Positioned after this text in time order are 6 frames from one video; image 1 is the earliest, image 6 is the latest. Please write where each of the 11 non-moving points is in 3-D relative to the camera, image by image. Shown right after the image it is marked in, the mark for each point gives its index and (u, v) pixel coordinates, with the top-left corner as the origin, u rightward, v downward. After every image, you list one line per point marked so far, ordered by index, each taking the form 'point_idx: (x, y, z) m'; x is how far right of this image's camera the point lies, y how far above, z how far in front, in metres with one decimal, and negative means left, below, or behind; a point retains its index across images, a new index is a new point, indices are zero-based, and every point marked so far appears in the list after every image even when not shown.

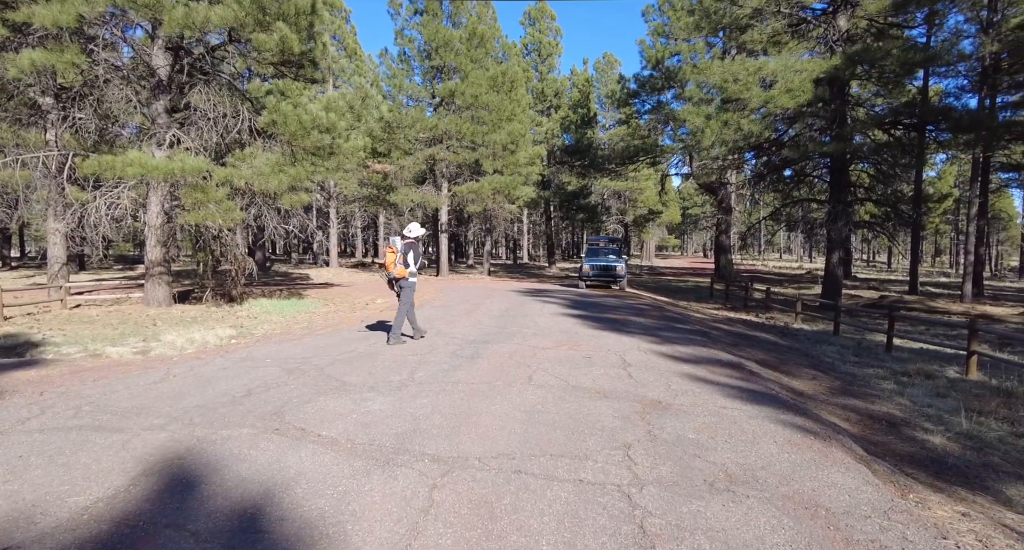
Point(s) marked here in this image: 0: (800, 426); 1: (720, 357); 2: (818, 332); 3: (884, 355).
0: (+2.1, -1.1, +3.8) m
1: (+2.5, -1.0, +6.3) m
2: (+6.2, -1.2, +10.6) m
3: (+5.7, -1.3, +8.1) m
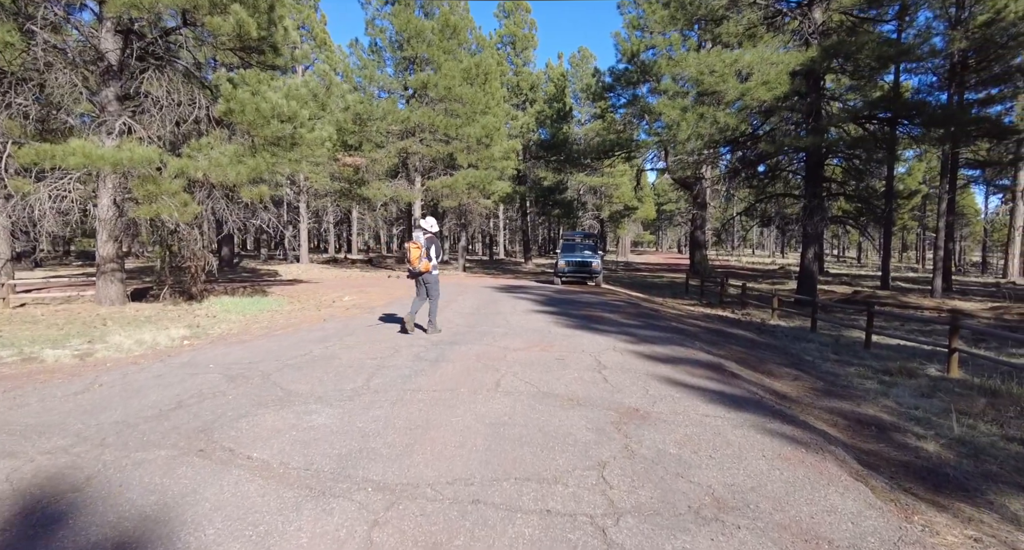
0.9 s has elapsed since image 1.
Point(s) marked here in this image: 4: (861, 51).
0: (+1.8, -1.1, +3.5) m
1: (+2.1, -0.9, +6.0) m
2: (+5.6, -1.1, +10.4) m
3: (+5.3, -1.2, +8.0) m
4: (+8.1, +5.2, +12.2) m
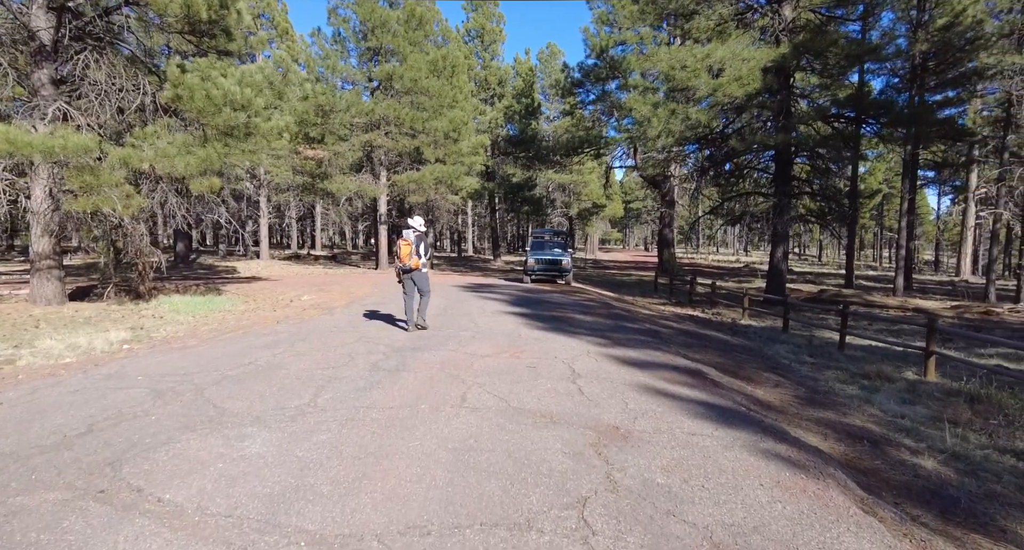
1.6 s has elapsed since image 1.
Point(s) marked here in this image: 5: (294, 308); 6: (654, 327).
0: (+1.6, -1.1, +3.1) m
1: (+1.8, -0.9, +5.6) m
2: (+5.0, -1.1, +10.3) m
3: (+4.8, -1.2, +7.9) m
4: (+7.3, +5.2, +12.2) m
5: (-4.7, -0.7, +11.4) m
6: (+2.3, -0.8, +8.4) m
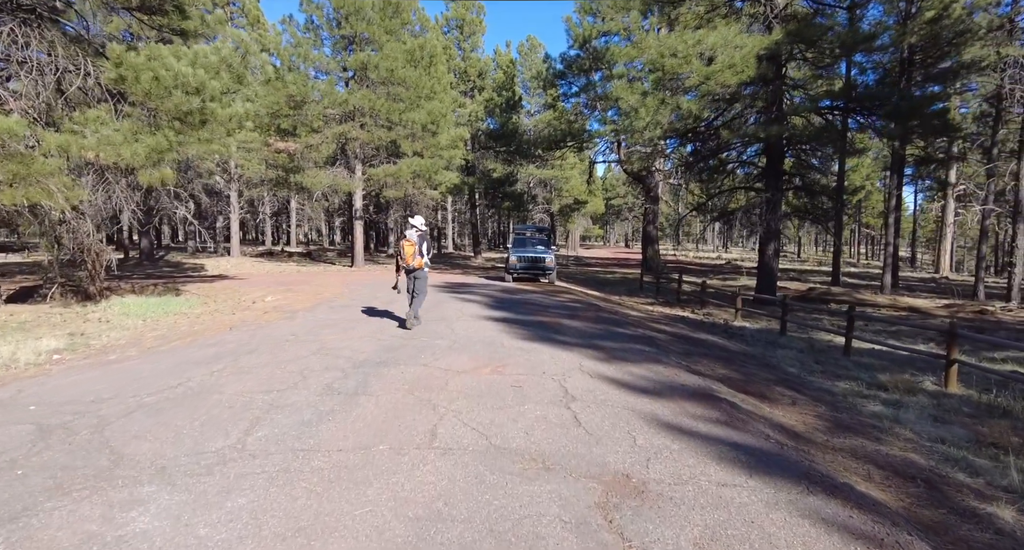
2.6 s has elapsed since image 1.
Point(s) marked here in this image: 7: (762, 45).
0: (+1.5, -1.1, +2.4) m
1: (+1.6, -1.0, +4.9) m
2: (+4.6, -1.0, +9.7) m
3: (+4.6, -1.2, +7.3) m
4: (+6.9, +5.2, +11.7) m
5: (-5.1, -0.7, +10.5) m
6: (+2.0, -0.8, +7.7) m
7: (+5.5, +5.1, +11.7) m
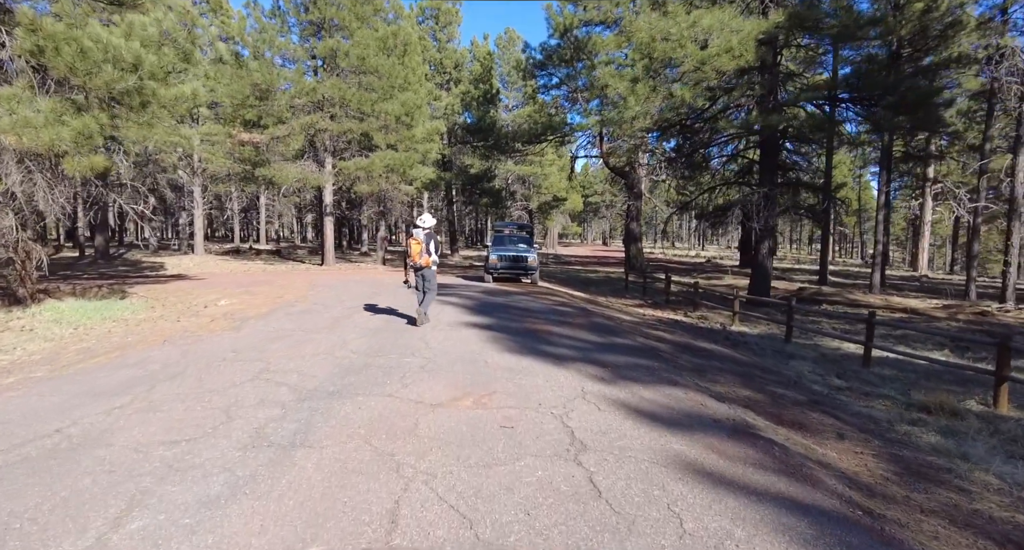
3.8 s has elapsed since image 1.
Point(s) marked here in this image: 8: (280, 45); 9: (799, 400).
0: (+1.6, -1.2, +1.5) m
1: (+1.5, -1.0, +4.0) m
2: (+4.3, -1.1, +9.0) m
3: (+4.4, -1.2, +6.5) m
4: (+6.5, +5.2, +10.9) m
5: (-5.4, -0.8, +9.3) m
6: (+1.8, -0.9, +6.8) m
7: (+5.1, +5.1, +10.9) m
8: (-8.7, +8.7, +19.6) m
9: (+2.7, -1.2, +5.1) m
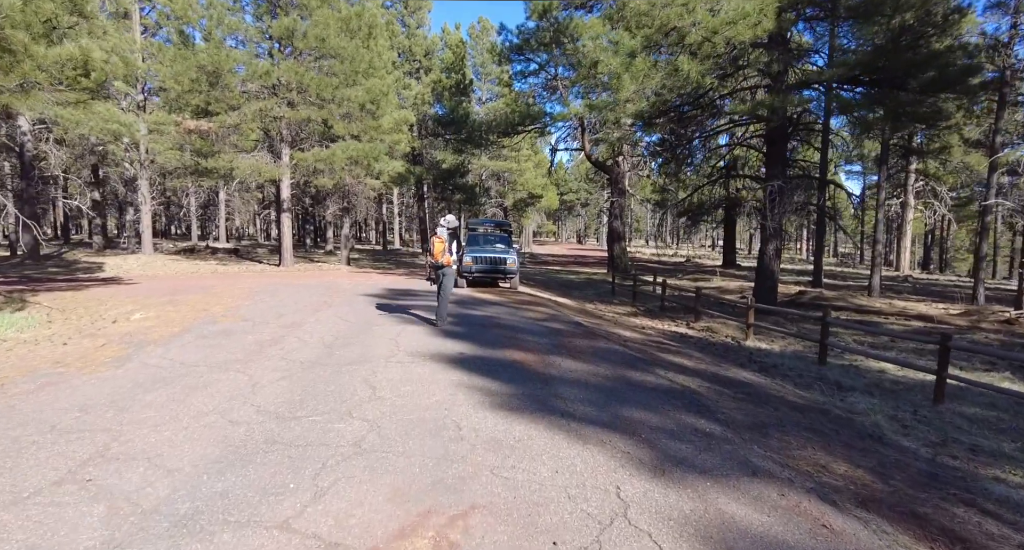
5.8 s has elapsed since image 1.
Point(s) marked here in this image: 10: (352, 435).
0: (+1.6, -1.3, -0.1) m
1: (+1.5, -1.2, +2.4) m
2: (+4.0, -1.2, +7.5) m
3: (+4.2, -1.4, +5.0) m
4: (+6.1, +5.1, +9.5) m
5: (-5.7, -0.9, +7.3) m
6: (+1.6, -1.0, +5.2) m
7: (+4.7, +5.0, +9.4) m
8: (-9.5, +8.6, +17.4) m
9: (+2.7, -1.3, +3.5) m
10: (-1.0, -1.0, +3.3) m
